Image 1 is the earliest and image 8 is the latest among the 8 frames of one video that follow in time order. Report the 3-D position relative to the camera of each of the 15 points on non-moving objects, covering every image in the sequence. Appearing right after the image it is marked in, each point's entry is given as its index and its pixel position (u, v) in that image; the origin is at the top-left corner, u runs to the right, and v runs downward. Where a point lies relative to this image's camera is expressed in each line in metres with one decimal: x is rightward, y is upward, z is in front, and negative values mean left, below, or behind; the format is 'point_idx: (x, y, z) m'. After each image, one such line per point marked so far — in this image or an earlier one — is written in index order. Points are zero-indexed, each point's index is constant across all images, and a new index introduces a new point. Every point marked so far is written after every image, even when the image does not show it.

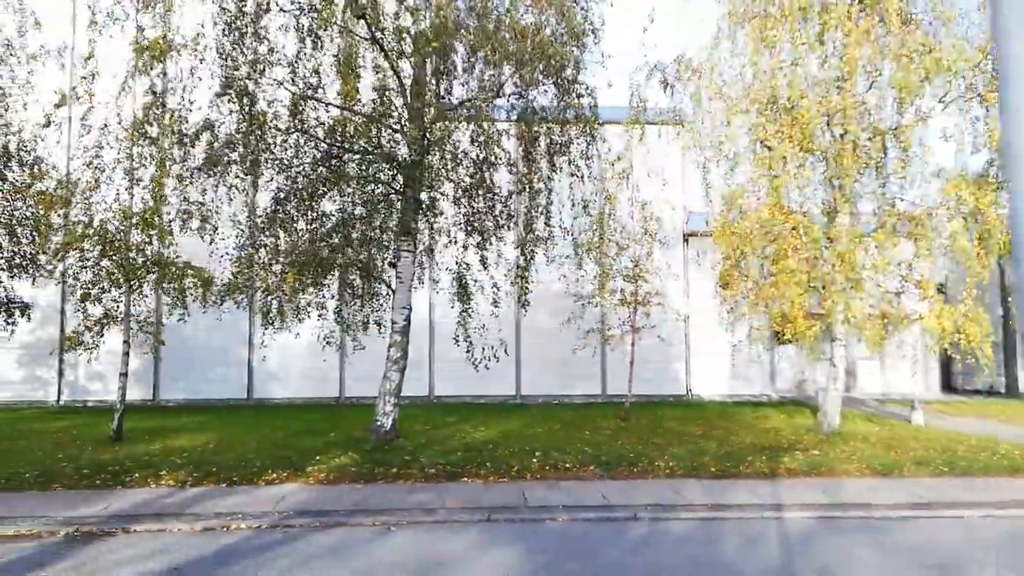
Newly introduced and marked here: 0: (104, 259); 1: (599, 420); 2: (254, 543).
0: (-8.5, +0.6, +13.8) m
1: (+2.2, -3.4, +16.6) m
2: (-3.0, -3.0, +7.7) m
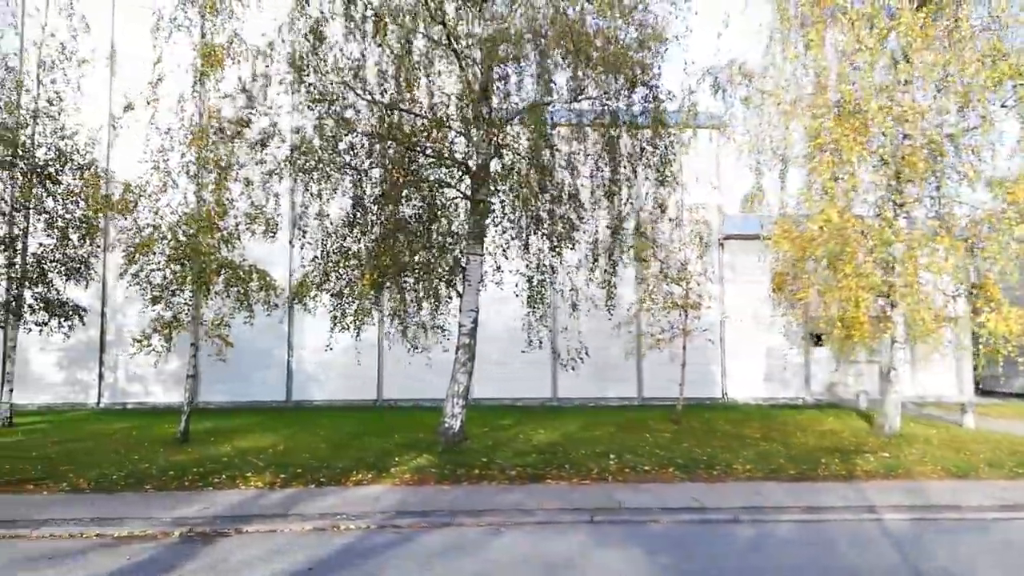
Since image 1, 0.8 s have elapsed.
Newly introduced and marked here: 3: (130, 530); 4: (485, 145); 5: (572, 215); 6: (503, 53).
0: (-7.1, +0.5, +13.9) m
1: (+3.6, -3.5, +16.7) m
2: (-1.7, -3.0, +7.7) m
3: (-4.8, -3.0, +8.2) m
4: (-0.6, +2.9, +13.0) m
5: (+1.4, +1.4, +13.4) m
6: (-0.1, +4.8, +13.1) m
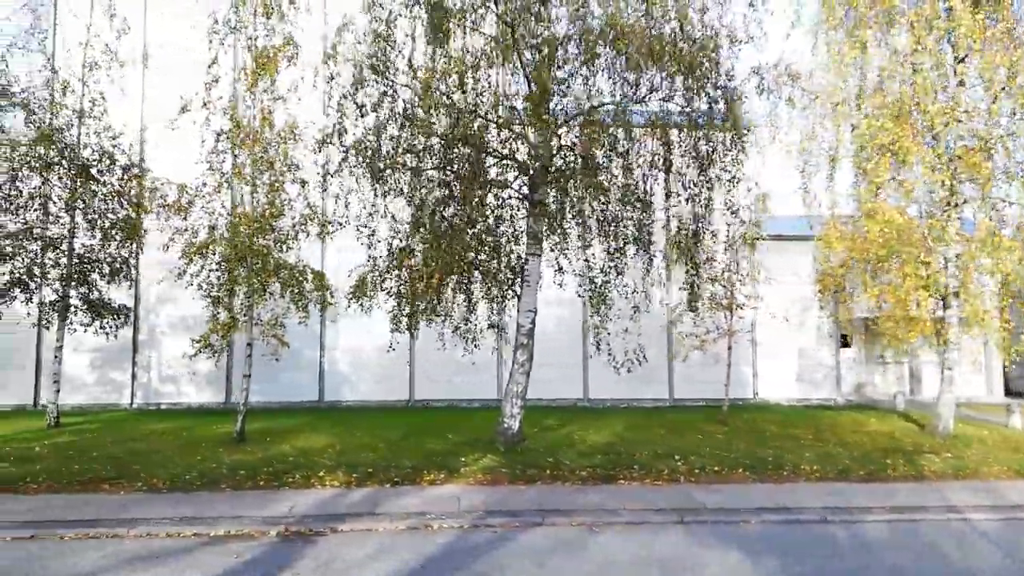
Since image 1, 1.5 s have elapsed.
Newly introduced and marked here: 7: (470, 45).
0: (-5.9, +0.5, +13.9) m
1: (+4.7, -3.5, +16.7) m
2: (-0.5, -3.0, +7.7) m
3: (-3.6, -3.0, +8.2) m
4: (+0.6, +2.9, +13.0) m
5: (+2.6, +1.4, +13.4) m
6: (+1.1, +4.8, +13.1) m
7: (-0.7, +5.1, +13.6) m
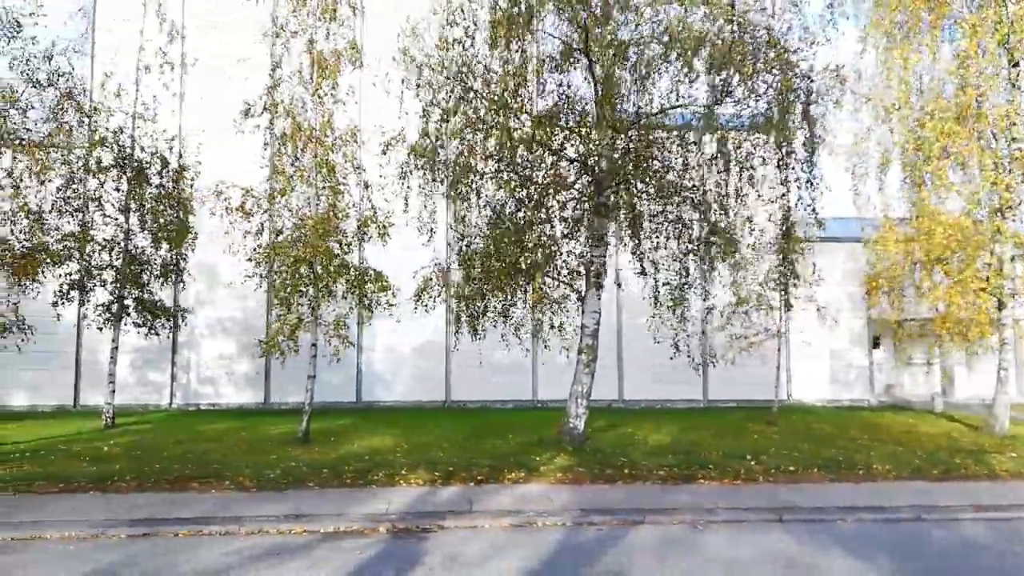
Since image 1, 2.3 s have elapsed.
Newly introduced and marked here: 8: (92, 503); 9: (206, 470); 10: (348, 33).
0: (-4.6, +0.5, +14.1) m
1: (+6.1, -3.5, +16.8) m
2: (+0.8, -3.1, +7.9) m
3: (-2.3, -3.1, +8.3) m
4: (+2.0, +2.9, +13.2) m
5: (+4.0, +1.4, +13.5) m
6: (+2.5, +4.8, +13.2) m
7: (+0.6, +5.1, +13.8) m
8: (-6.1, -3.1, +9.5) m
9: (-5.1, -3.2, +11.3) m
10: (-3.8, +6.0, +15.1) m
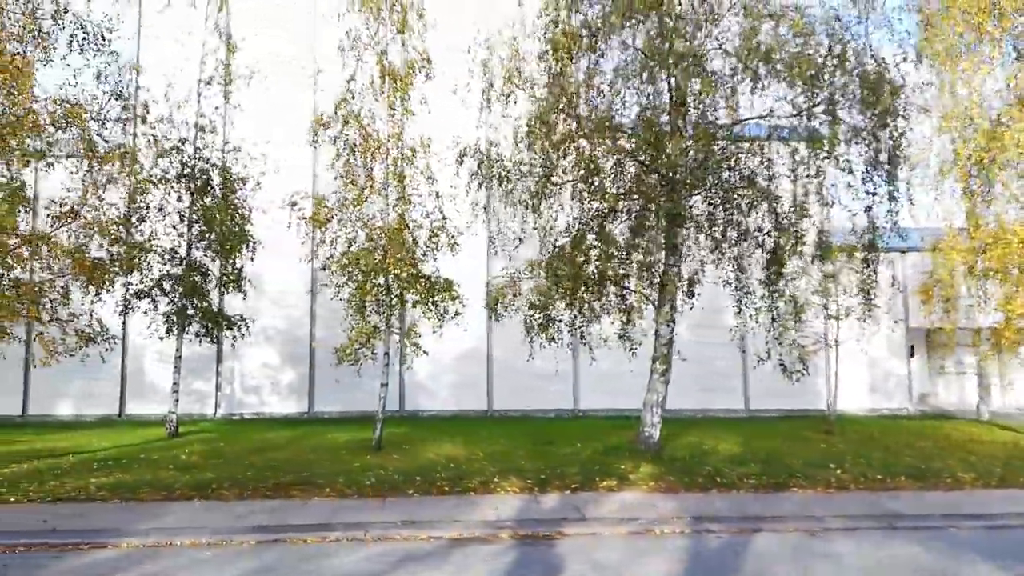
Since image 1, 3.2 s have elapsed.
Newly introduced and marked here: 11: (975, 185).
0: (-3.0, +0.3, +14.2) m
1: (+7.6, -3.8, +16.8) m
2: (+2.4, -3.2, +8.0) m
3: (-0.7, -3.2, +8.4) m
4: (+3.5, +2.7, +13.3) m
5: (+5.5, +1.2, +13.7) m
6: (+4.0, +4.6, +13.4) m
7: (+2.2, +4.9, +14.0) m
8: (-4.6, -3.3, +9.6) m
9: (-3.6, -3.3, +11.4) m
10: (-2.2, +5.7, +15.4) m
11: (+11.1, +2.3, +15.0) m
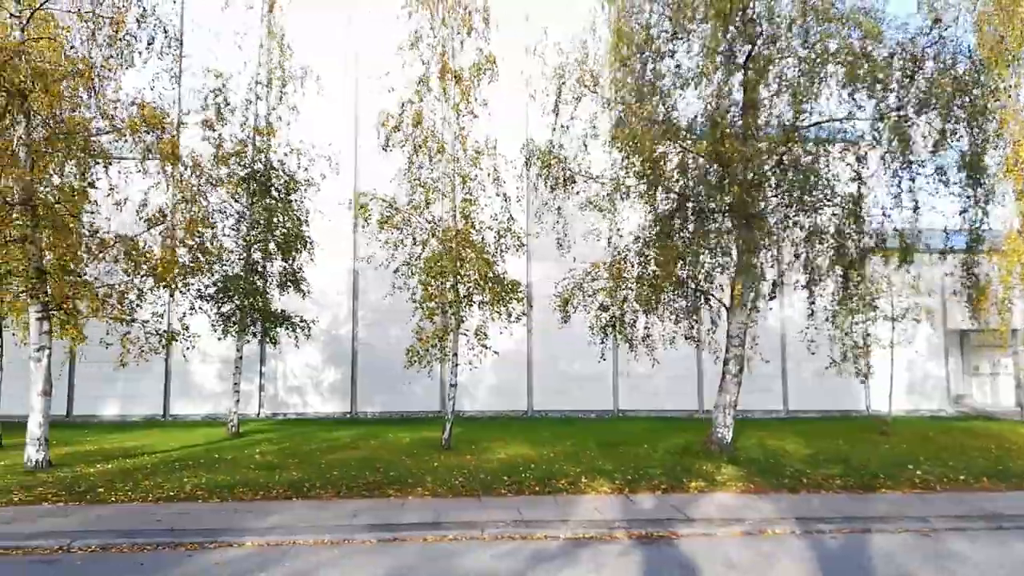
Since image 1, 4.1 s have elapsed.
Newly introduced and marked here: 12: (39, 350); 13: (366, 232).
0: (-1.5, +0.2, +14.3) m
1: (+9.2, -3.8, +16.9) m
2: (+3.9, -3.2, +8.0) m
3: (+0.8, -3.2, +8.5) m
4: (+5.0, +2.6, +13.4) m
5: (+7.0, +1.2, +13.7) m
6: (+5.6, +4.6, +13.5) m
7: (+3.7, +4.9, +14.1) m
8: (-3.1, -3.3, +9.7) m
9: (-2.1, -3.3, +11.5) m
10: (-0.7, +5.7, +15.5) m
11: (+12.6, +2.3, +15.0) m
12: (-8.7, -1.1, +12.0) m
13: (-3.6, +1.4, +15.9) m
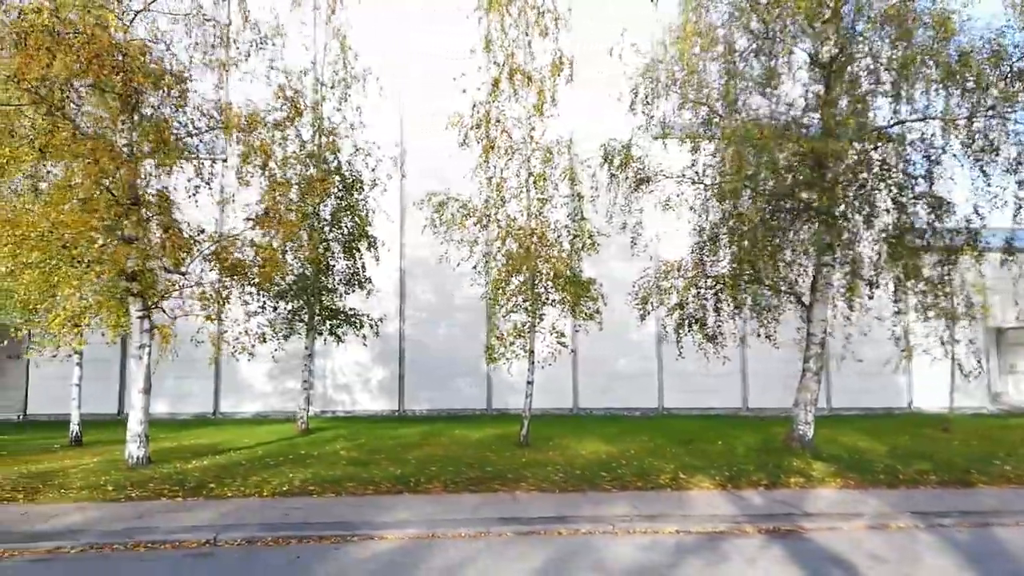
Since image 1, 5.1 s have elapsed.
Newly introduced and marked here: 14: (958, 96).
0: (+0.2, +0.3, +14.5) m
1: (+10.9, -3.8, +17.1) m
2: (+5.6, -3.2, +8.2) m
3: (+2.5, -3.2, +8.6) m
4: (+6.8, +2.7, +13.6) m
5: (+8.8, +1.2, +13.9) m
6: (+7.3, +4.6, +13.7) m
7: (+5.4, +4.9, +14.2) m
8: (-1.3, -3.3, +9.9) m
9: (-0.3, -3.3, +11.7) m
10: (+1.0, +5.8, +15.6) m
11: (+14.3, +2.3, +15.2) m
12: (-7.0, -1.1, +12.2) m
13: (-1.8, +1.4, +16.0) m
14: (+9.1, +4.1, +13.6) m
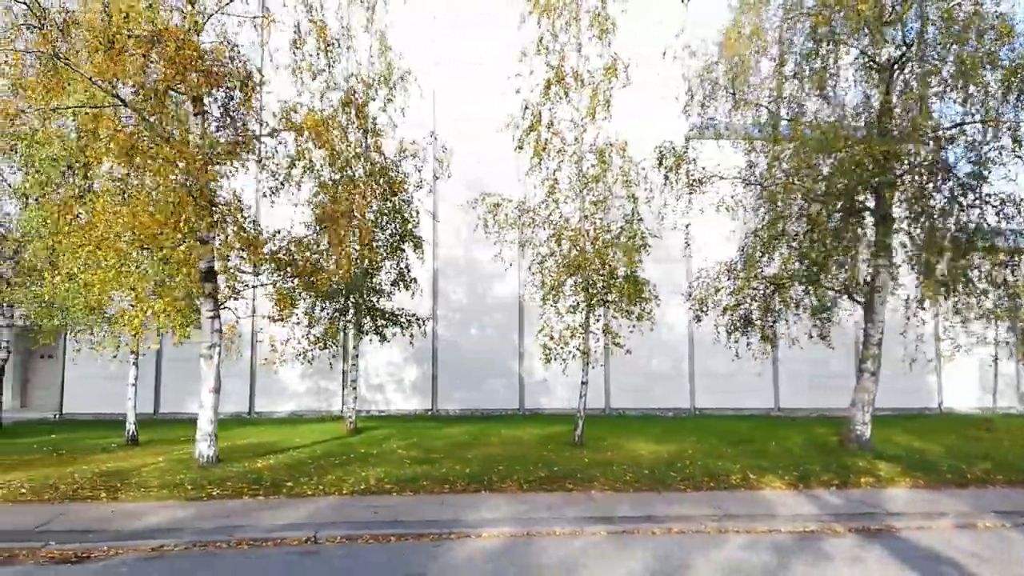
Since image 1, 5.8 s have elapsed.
0: (+1.5, +0.3, +14.6) m
1: (+12.2, -3.8, +17.2) m
2: (+6.8, -3.2, +8.3) m
3: (+3.7, -3.2, +8.7) m
4: (+8.0, +2.6, +13.6) m
5: (+10.0, +1.2, +14.0) m
6: (+8.5, +4.6, +13.7) m
7: (+6.7, +4.9, +14.3) m
8: (-0.1, -3.3, +10.0) m
9: (+0.9, -3.3, +11.8) m
10: (+2.3, +5.7, +15.7) m
11: (+15.6, +2.3, +15.3) m
12: (-5.7, -1.1, +12.3) m
13: (-0.6, +1.4, +16.1) m
14: (+10.4, +4.0, +13.7) m
